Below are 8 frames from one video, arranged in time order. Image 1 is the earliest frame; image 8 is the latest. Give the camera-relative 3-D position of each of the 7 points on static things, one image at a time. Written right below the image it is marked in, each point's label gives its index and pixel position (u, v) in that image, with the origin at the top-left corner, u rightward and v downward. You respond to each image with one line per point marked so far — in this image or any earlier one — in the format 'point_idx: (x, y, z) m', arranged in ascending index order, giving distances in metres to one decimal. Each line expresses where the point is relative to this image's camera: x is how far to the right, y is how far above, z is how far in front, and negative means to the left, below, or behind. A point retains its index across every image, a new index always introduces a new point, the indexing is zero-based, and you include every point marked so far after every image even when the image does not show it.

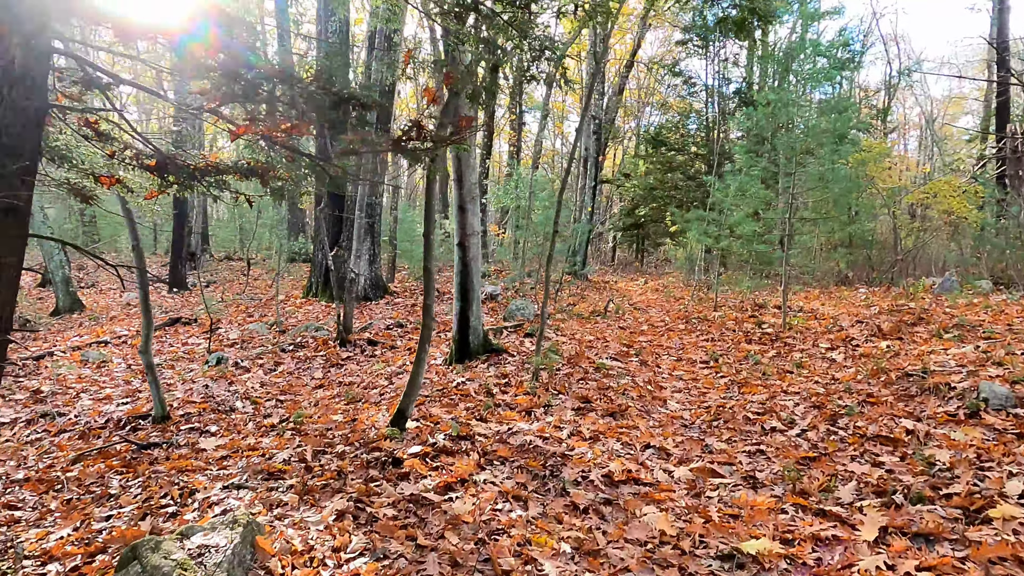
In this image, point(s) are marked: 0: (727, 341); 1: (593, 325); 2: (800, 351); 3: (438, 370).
0: (+2.3, -0.6, +7.1) m
1: (+1.0, -0.5, +8.4) m
2: (+2.8, -0.6, +6.5) m
3: (-0.7, -0.7, +5.9) m
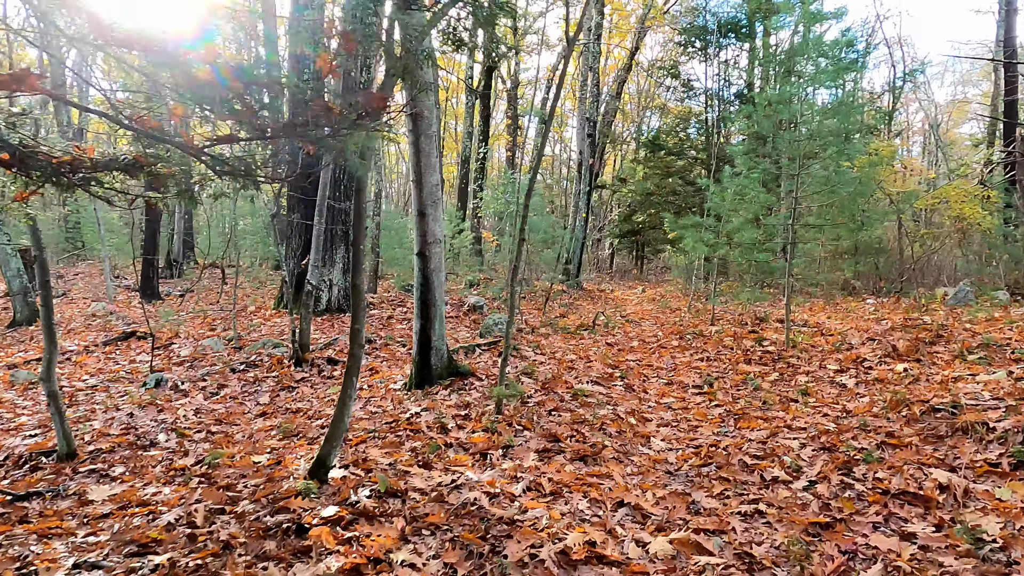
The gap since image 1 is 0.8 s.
0: (+2.1, -0.7, +6.4) m
1: (+0.8, -0.6, +7.7) m
2: (+2.6, -0.8, +5.8) m
3: (-0.9, -0.9, +5.2) m
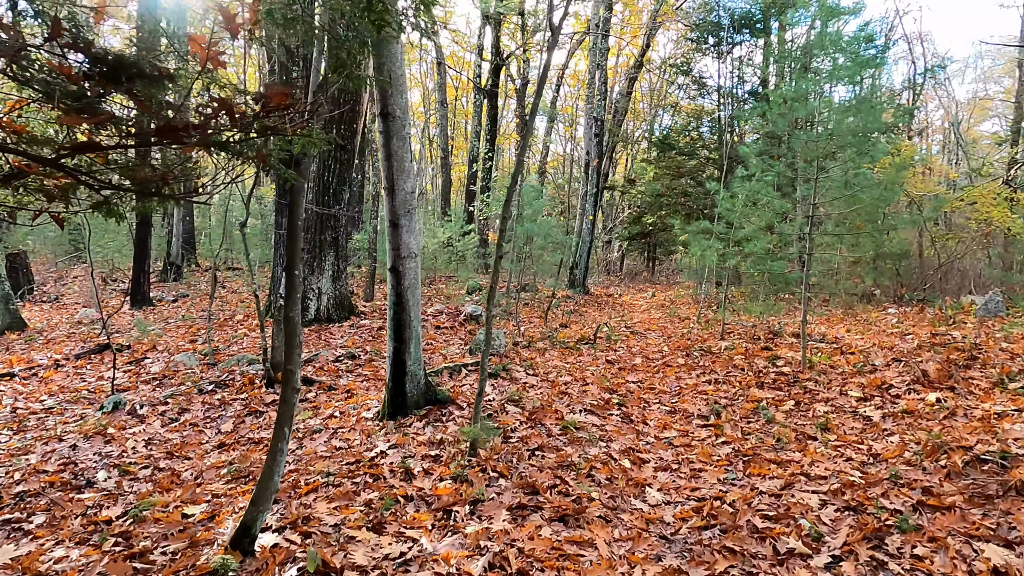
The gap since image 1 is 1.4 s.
0: (+2.0, -0.9, +5.8) m
1: (+0.7, -0.8, +7.1) m
2: (+2.4, -0.9, +5.2) m
3: (-1.1, -1.0, +4.7) m
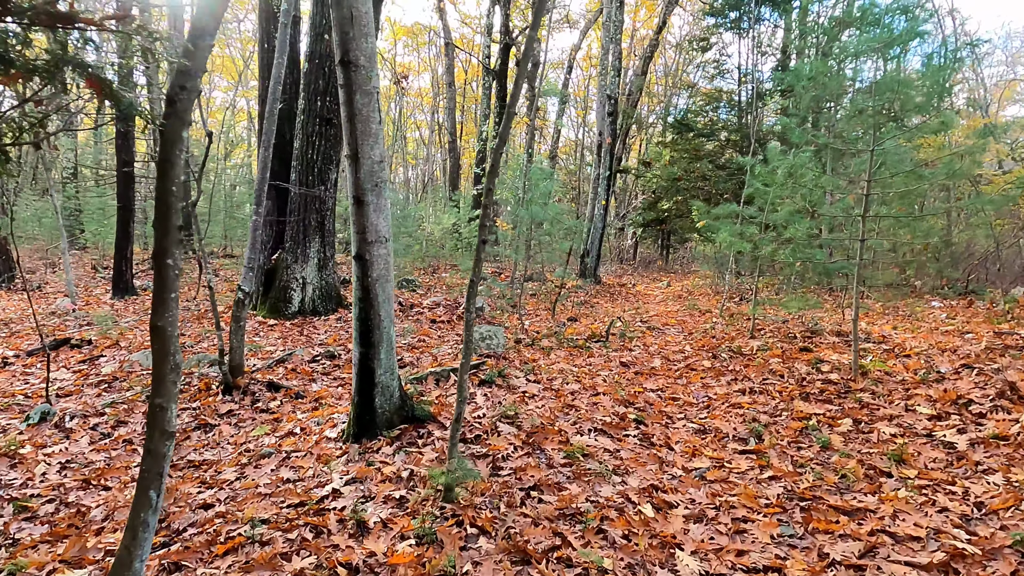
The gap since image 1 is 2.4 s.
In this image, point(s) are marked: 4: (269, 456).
0: (+1.9, -0.8, +4.9) m
1: (+0.7, -0.7, +6.2) m
2: (+2.4, -0.9, +4.2) m
3: (-1.1, -1.0, +3.8) m
4: (-1.5, -1.0, +4.0) m
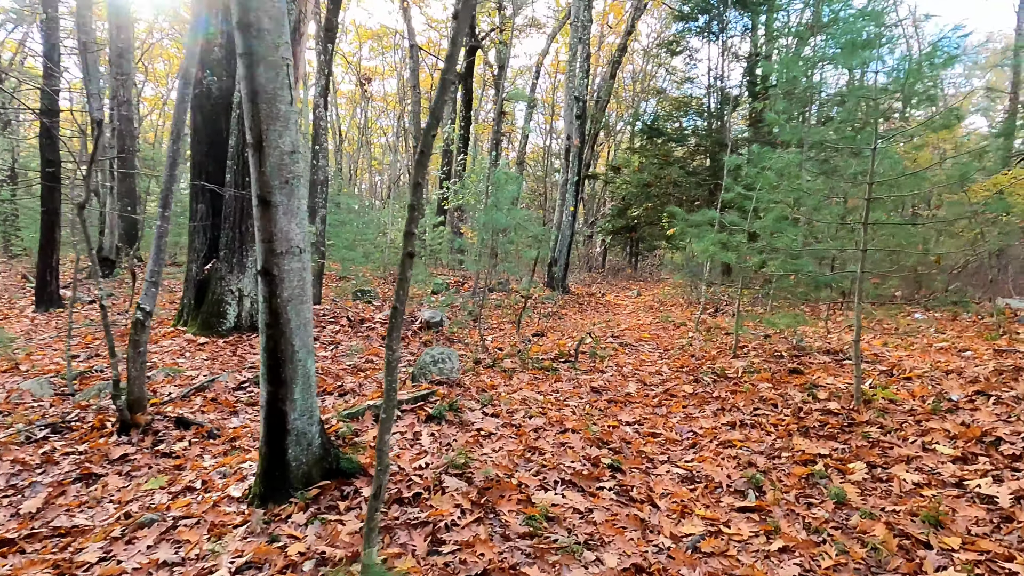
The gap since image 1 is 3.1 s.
0: (+1.6, -0.9, +4.2) m
1: (+0.3, -0.8, +5.5) m
2: (+2.1, -1.0, +3.6) m
3: (-1.3, -1.1, +3.0) m
4: (-1.7, -1.1, +3.1) m
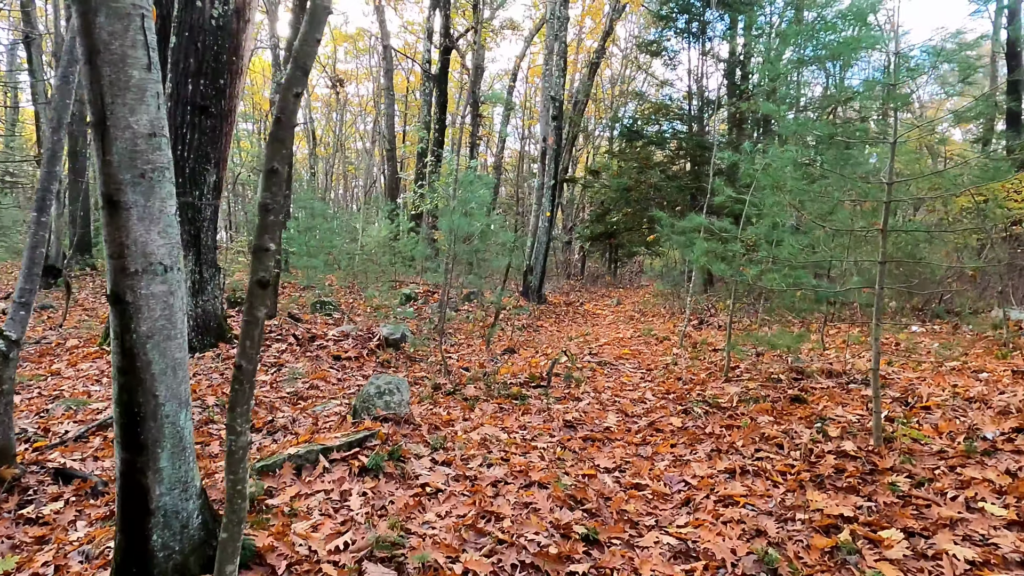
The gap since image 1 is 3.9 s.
0: (+1.4, -1.0, +3.5) m
1: (0.0, -0.9, +4.7) m
2: (+1.9, -1.1, +2.8) m
3: (-1.5, -1.2, +2.1) m
4: (-1.9, -1.2, +2.3) m
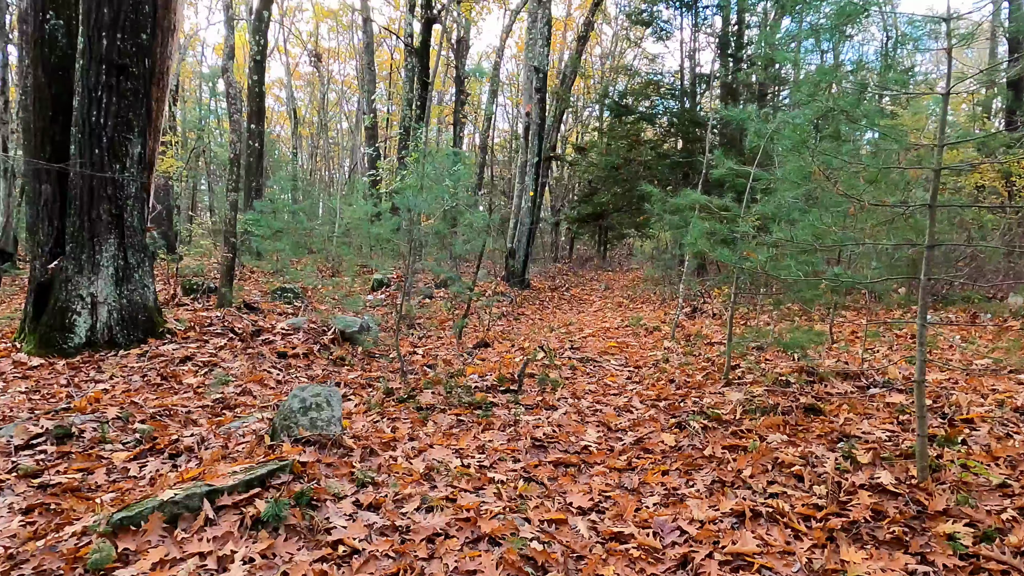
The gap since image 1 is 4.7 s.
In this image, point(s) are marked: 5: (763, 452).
0: (+1.2, -1.0, +2.7) m
1: (-0.2, -0.9, +3.9) m
2: (+1.7, -1.1, +2.0) m
3: (-1.8, -1.2, +1.3) m
4: (-2.1, -1.2, +1.5) m
5: (+1.3, -0.9, +3.5) m
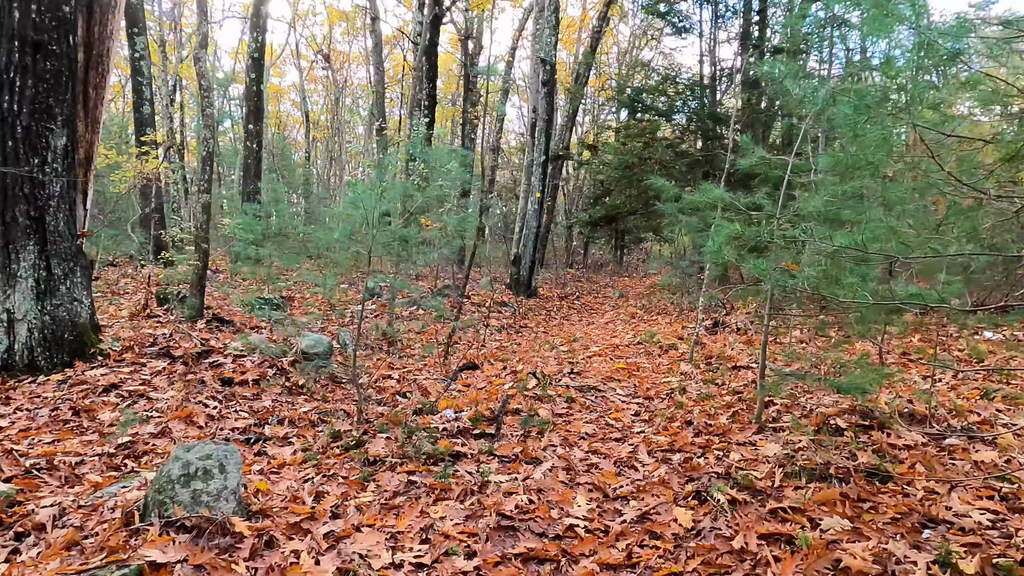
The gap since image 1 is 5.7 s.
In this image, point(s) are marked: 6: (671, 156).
0: (+1.0, -1.1, +1.7) m
1: (-0.4, -1.0, +2.9) m
2: (+1.5, -1.1, +1.0) m
3: (-2.0, -1.3, +0.4) m
4: (-2.4, -1.3, +0.5) m
5: (+1.1, -1.0, +2.5) m
6: (+3.4, +2.8, +14.1) m
